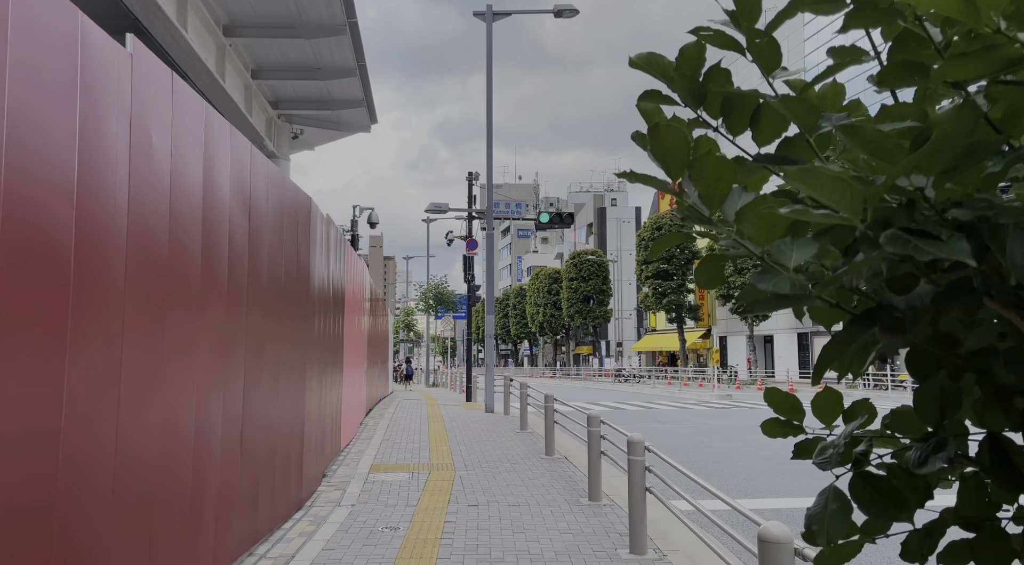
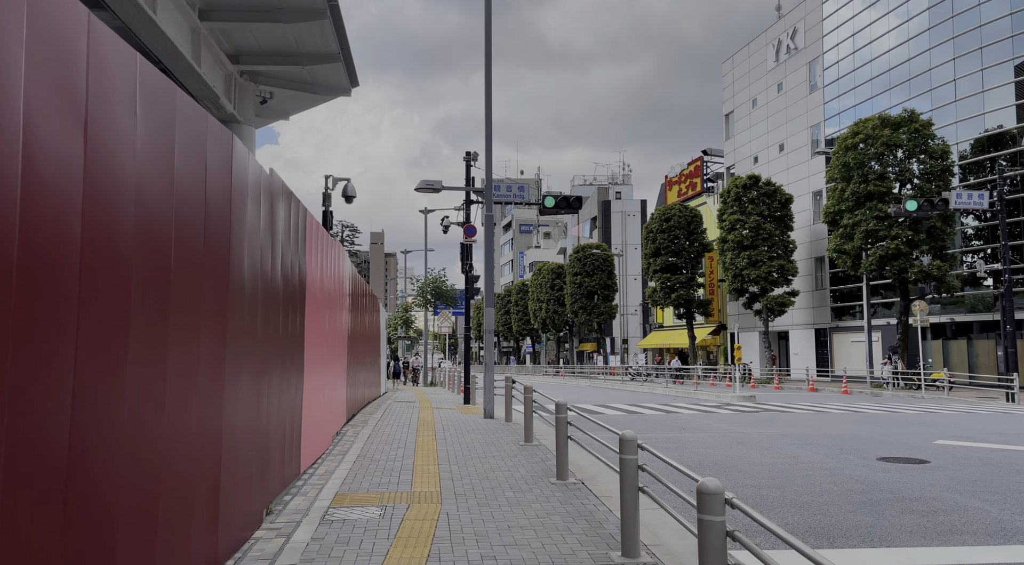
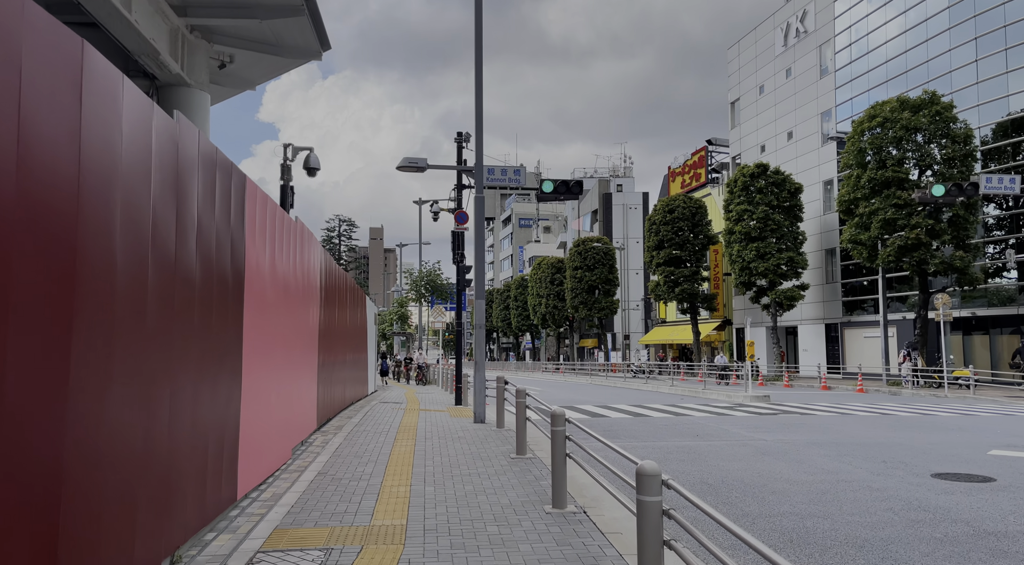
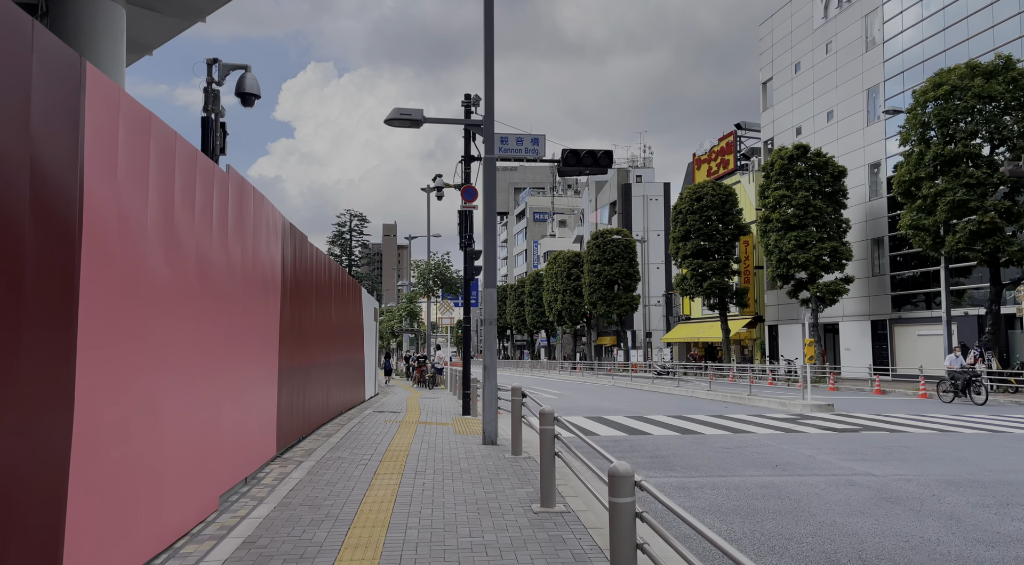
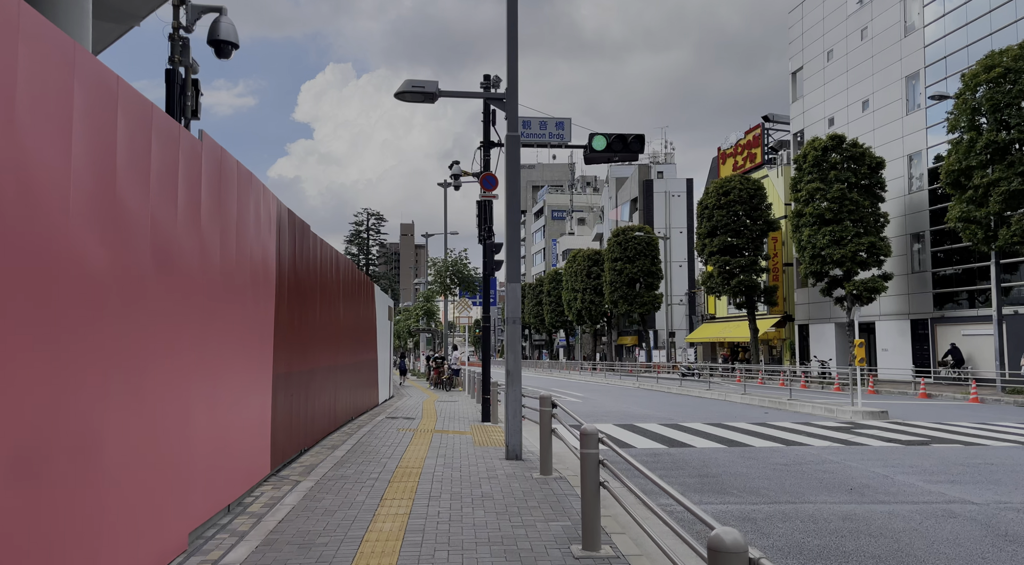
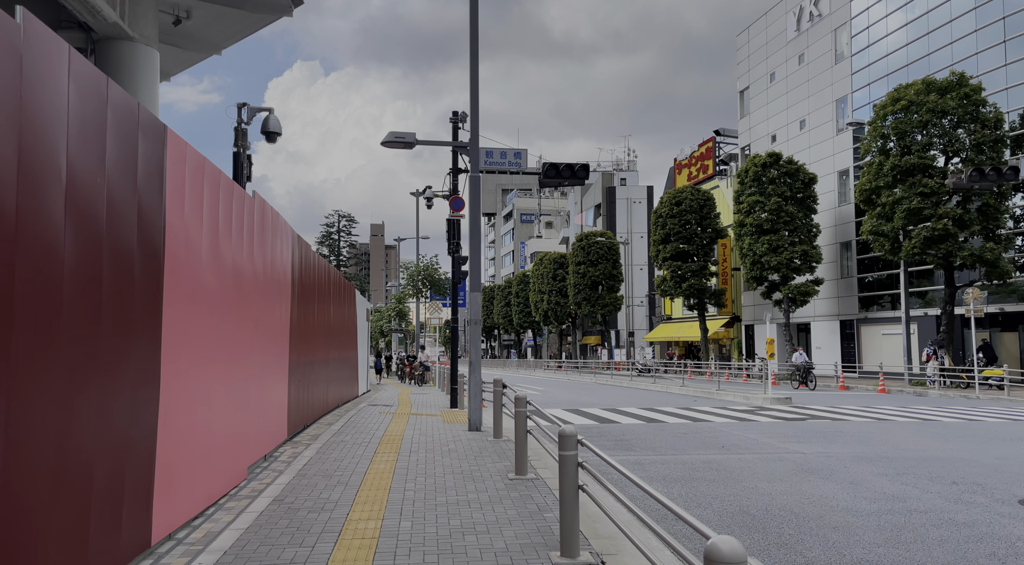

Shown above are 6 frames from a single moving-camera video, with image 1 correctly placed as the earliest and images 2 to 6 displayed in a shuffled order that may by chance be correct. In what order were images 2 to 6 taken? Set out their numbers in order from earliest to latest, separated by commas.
2, 3, 6, 4, 5
